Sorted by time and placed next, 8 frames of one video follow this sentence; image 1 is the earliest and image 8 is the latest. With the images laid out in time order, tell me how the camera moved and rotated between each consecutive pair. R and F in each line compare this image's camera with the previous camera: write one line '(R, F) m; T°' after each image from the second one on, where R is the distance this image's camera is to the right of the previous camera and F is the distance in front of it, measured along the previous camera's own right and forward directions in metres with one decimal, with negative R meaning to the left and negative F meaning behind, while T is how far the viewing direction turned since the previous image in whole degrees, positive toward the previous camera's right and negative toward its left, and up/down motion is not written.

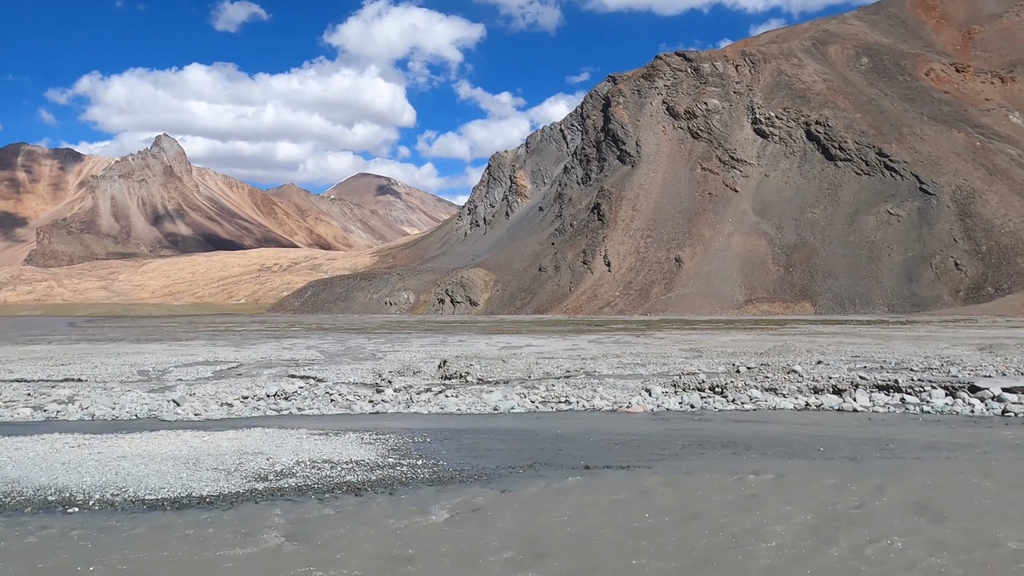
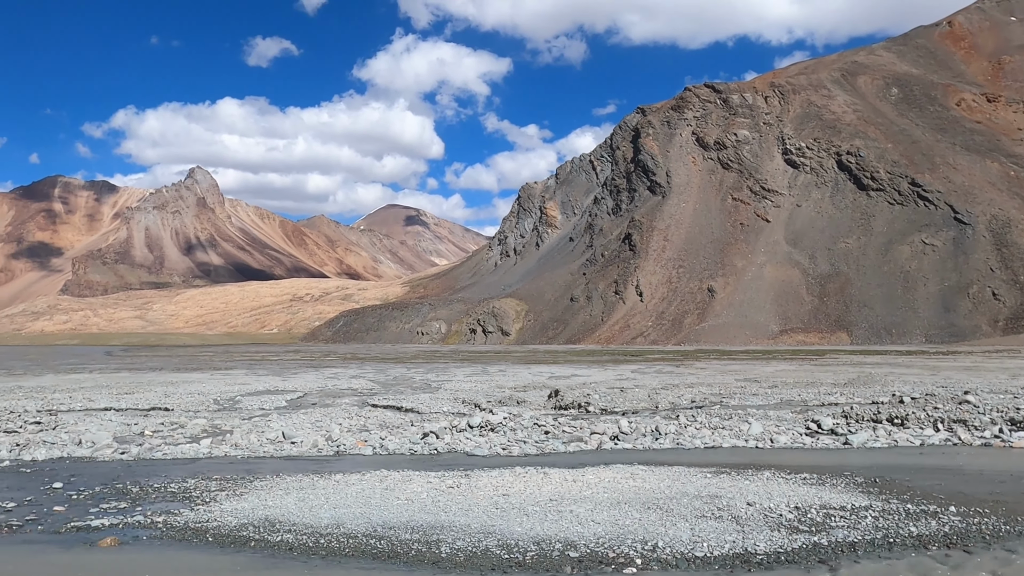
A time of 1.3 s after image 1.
(-1.6, +0.2) m; -1°
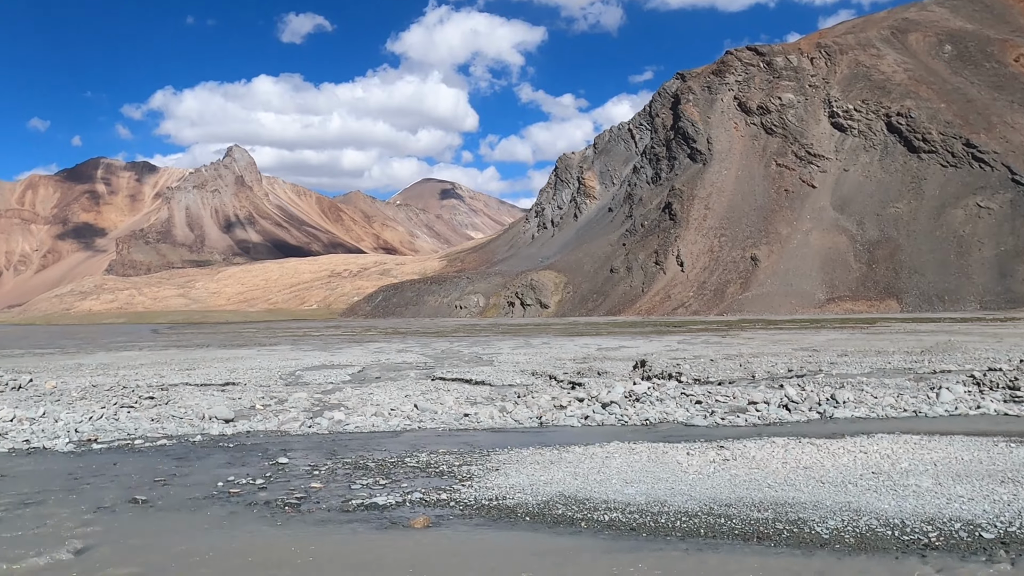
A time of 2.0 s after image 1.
(-0.9, +0.2) m; -2°
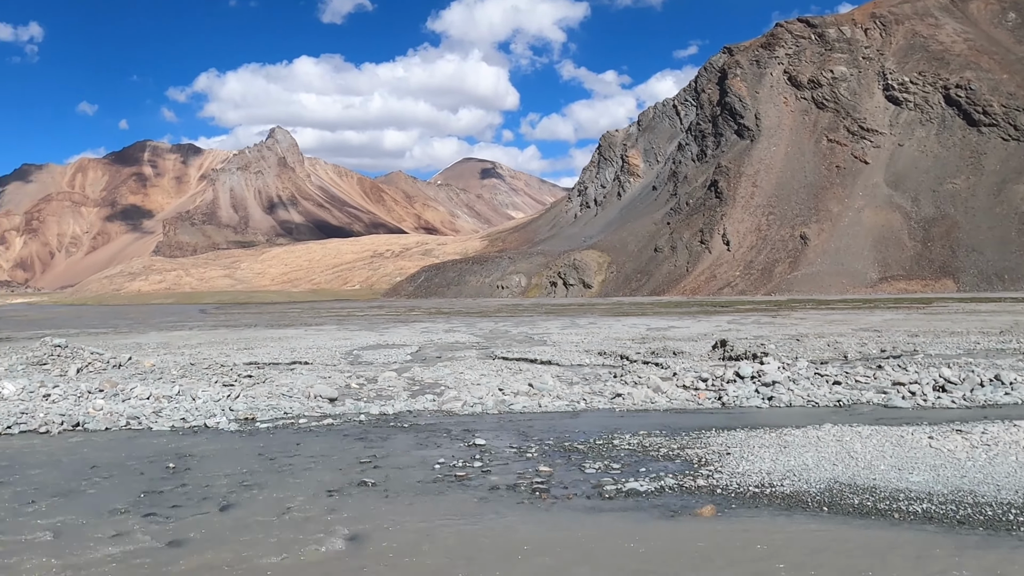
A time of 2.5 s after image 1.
(-0.7, +0.2) m; -3°
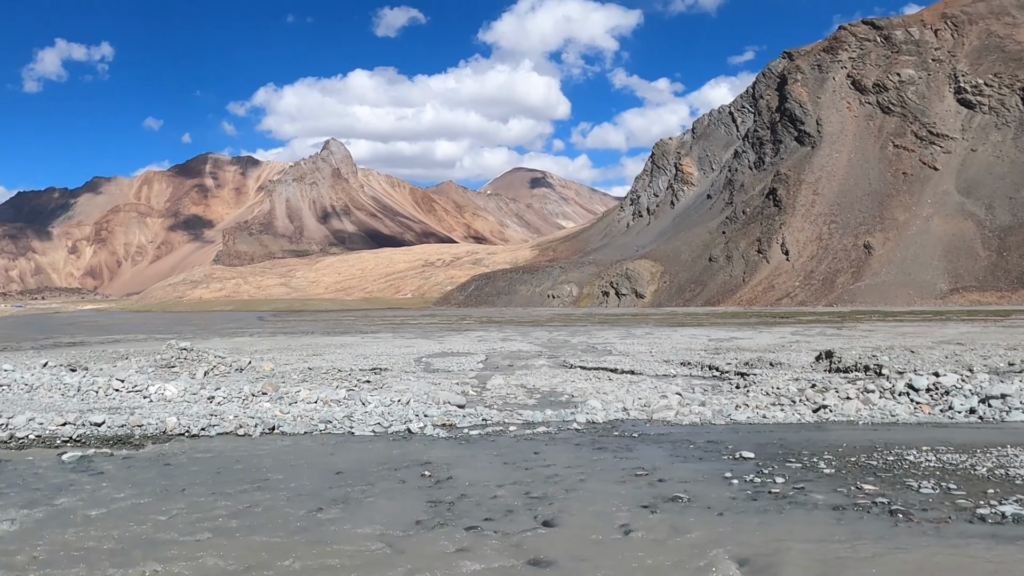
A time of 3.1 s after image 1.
(-0.8, +0.2) m; -3°
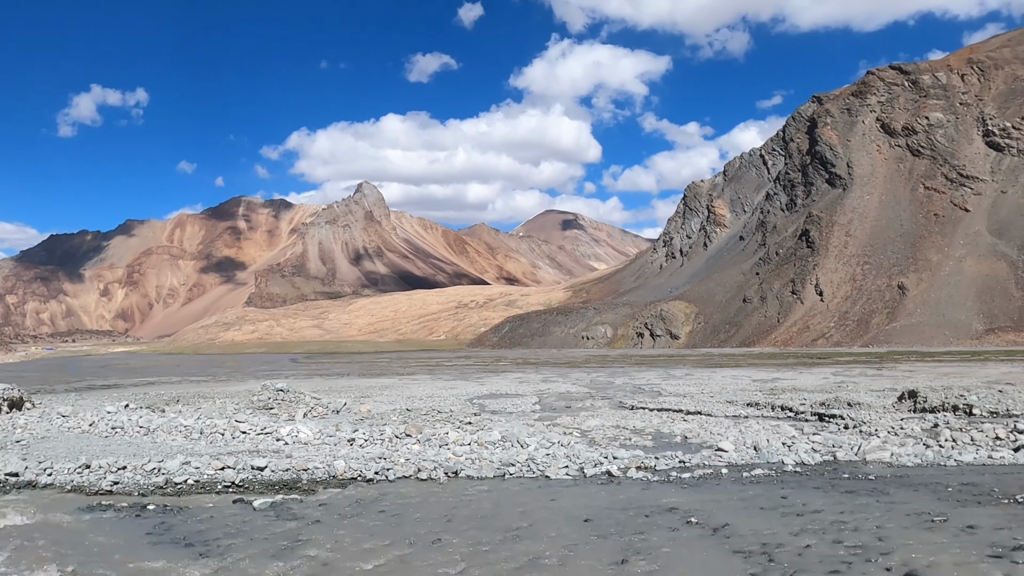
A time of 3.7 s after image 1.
(-0.8, +0.1) m; -2°
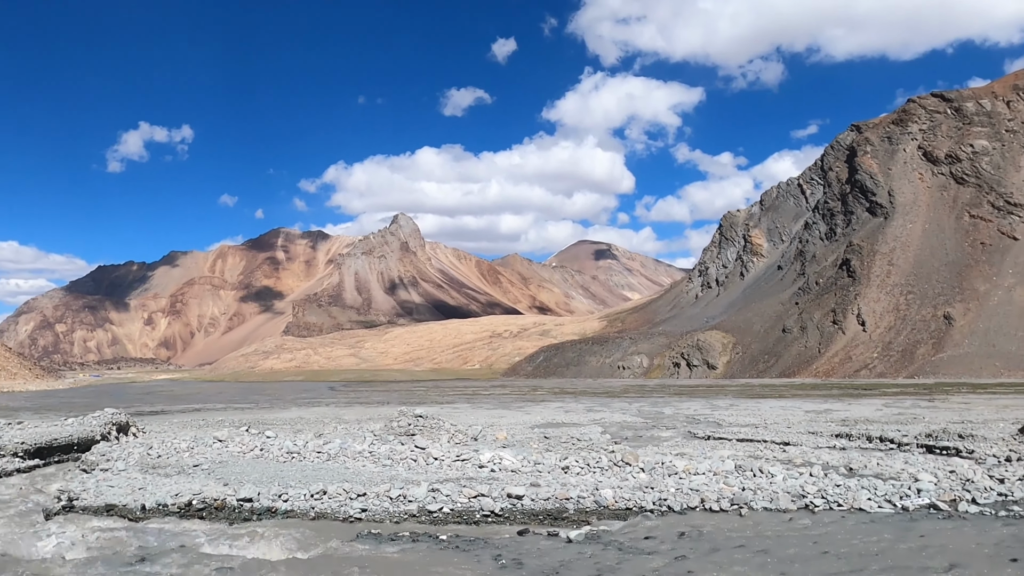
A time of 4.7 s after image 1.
(-1.3, +0.1) m; -2°
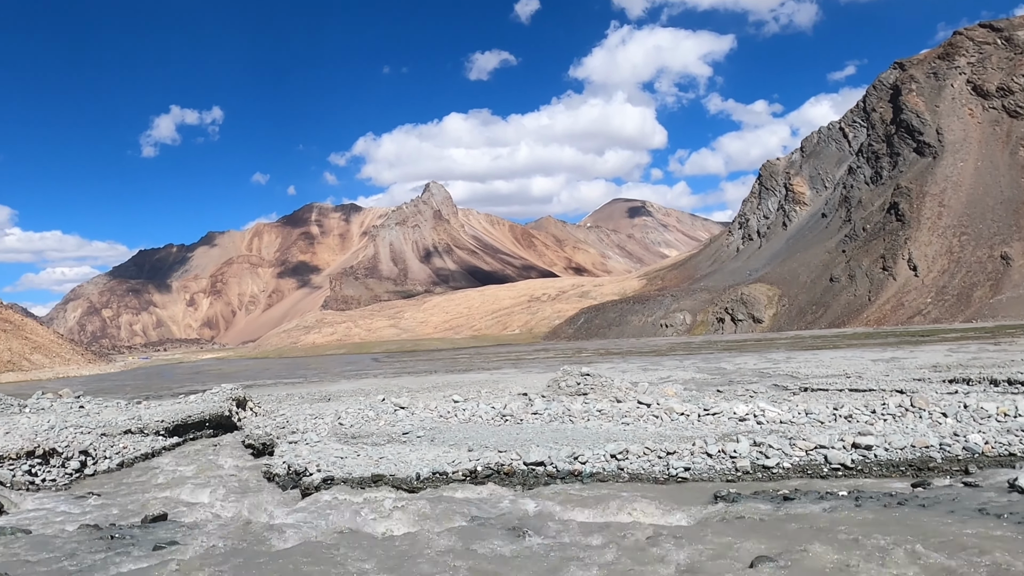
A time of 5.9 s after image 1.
(-1.4, +0.4) m; -2°
